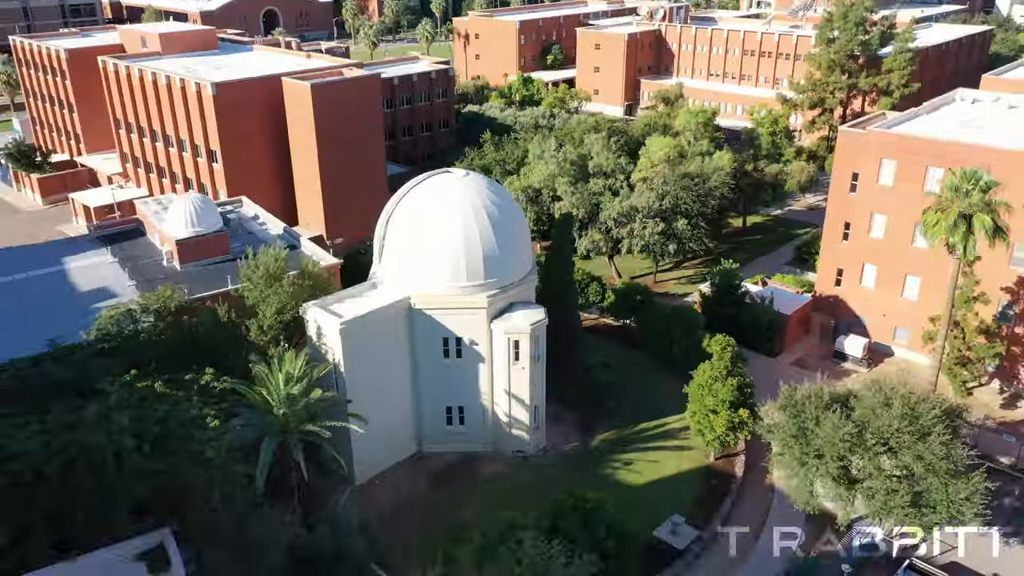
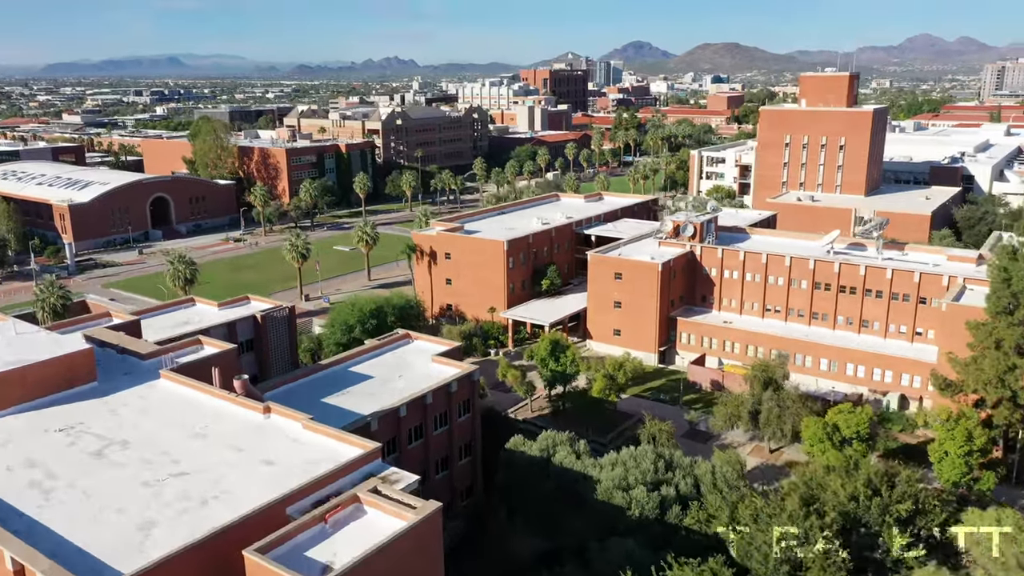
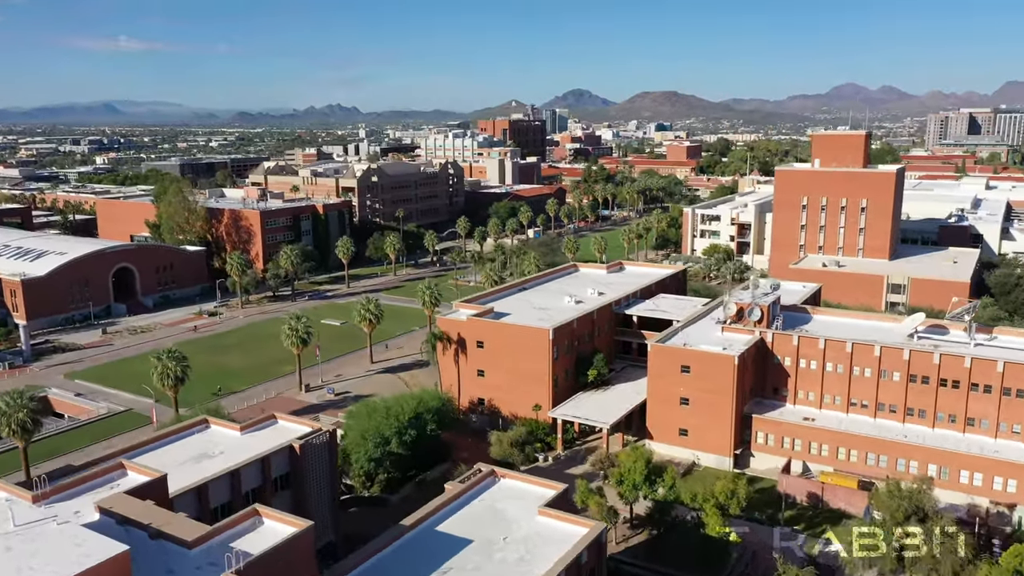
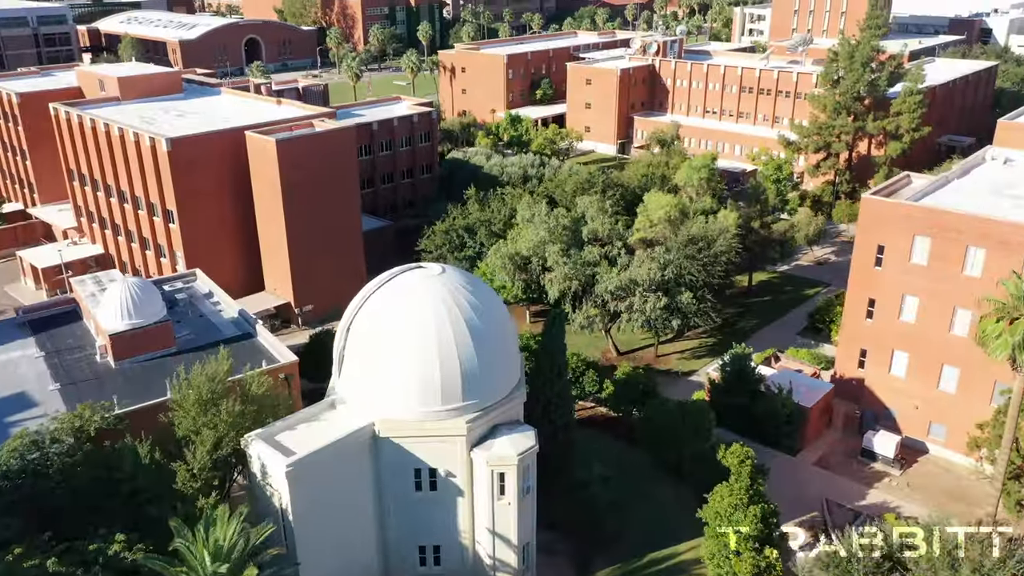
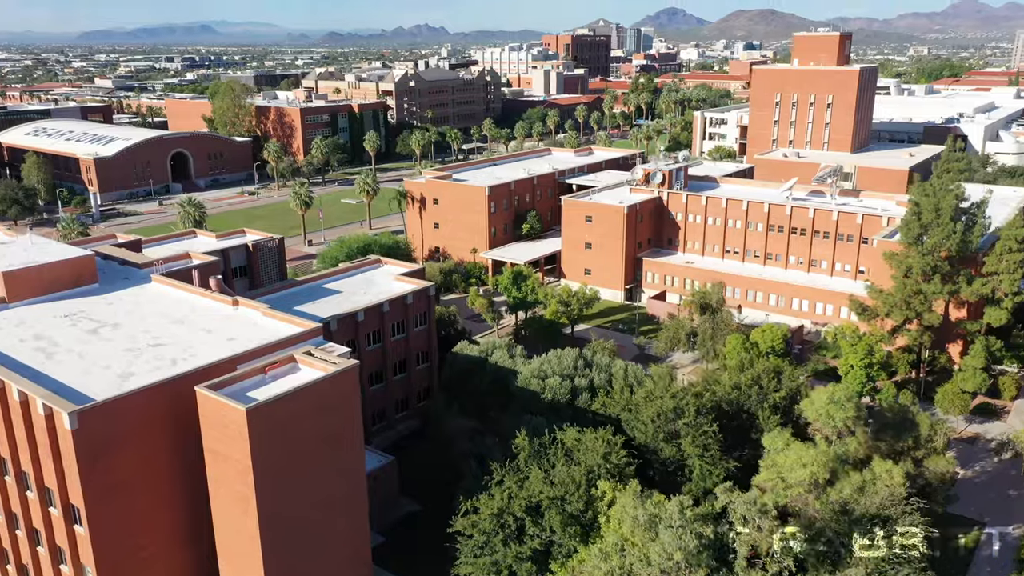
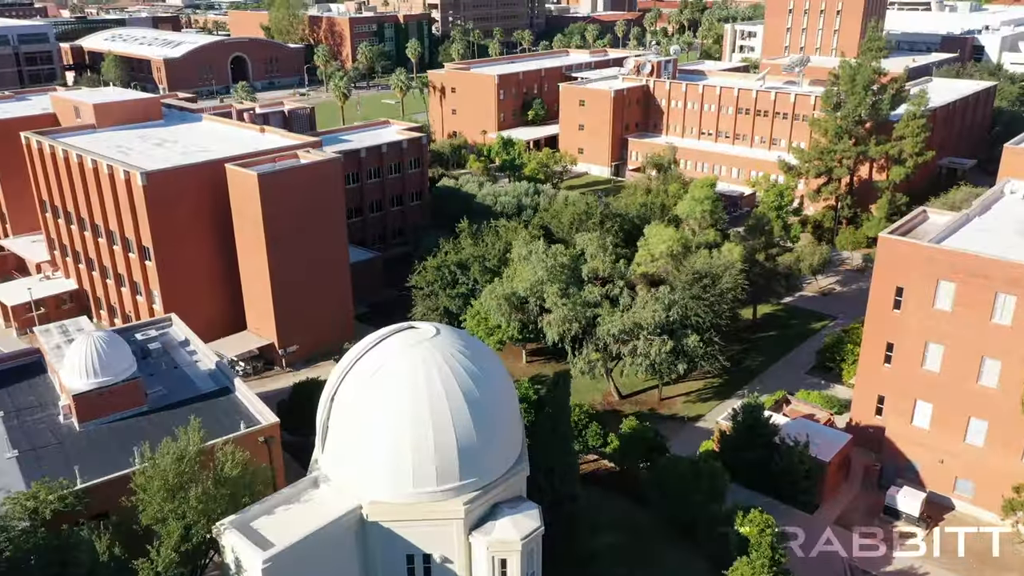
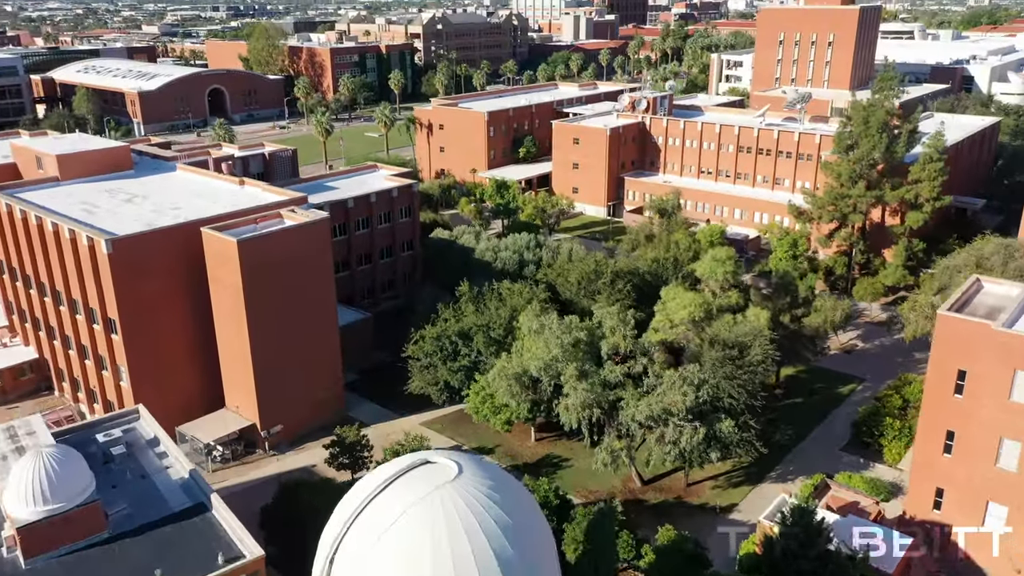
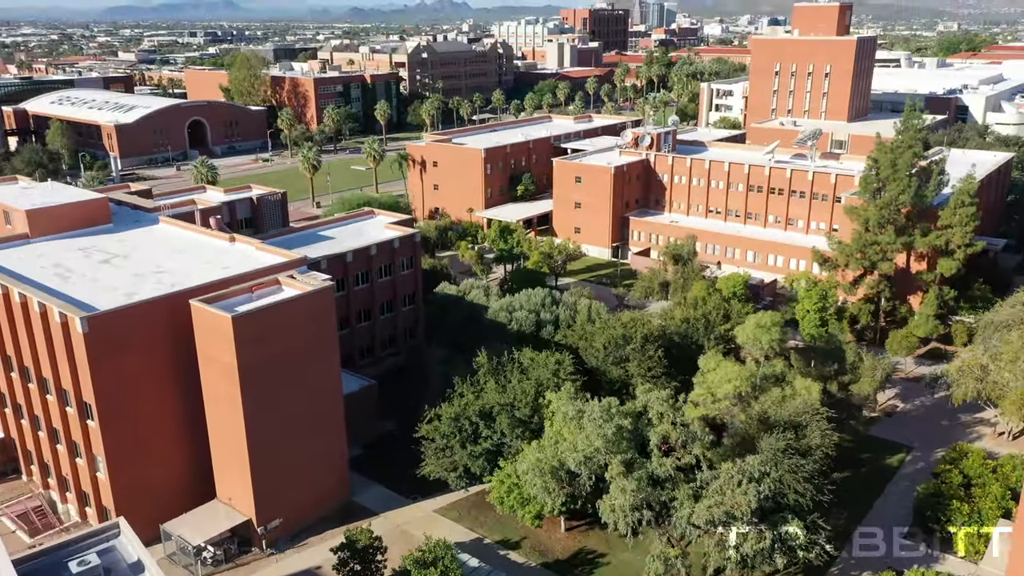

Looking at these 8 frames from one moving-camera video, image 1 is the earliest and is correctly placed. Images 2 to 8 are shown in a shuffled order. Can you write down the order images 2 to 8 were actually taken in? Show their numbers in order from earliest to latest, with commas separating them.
4, 6, 7, 8, 5, 2, 3
